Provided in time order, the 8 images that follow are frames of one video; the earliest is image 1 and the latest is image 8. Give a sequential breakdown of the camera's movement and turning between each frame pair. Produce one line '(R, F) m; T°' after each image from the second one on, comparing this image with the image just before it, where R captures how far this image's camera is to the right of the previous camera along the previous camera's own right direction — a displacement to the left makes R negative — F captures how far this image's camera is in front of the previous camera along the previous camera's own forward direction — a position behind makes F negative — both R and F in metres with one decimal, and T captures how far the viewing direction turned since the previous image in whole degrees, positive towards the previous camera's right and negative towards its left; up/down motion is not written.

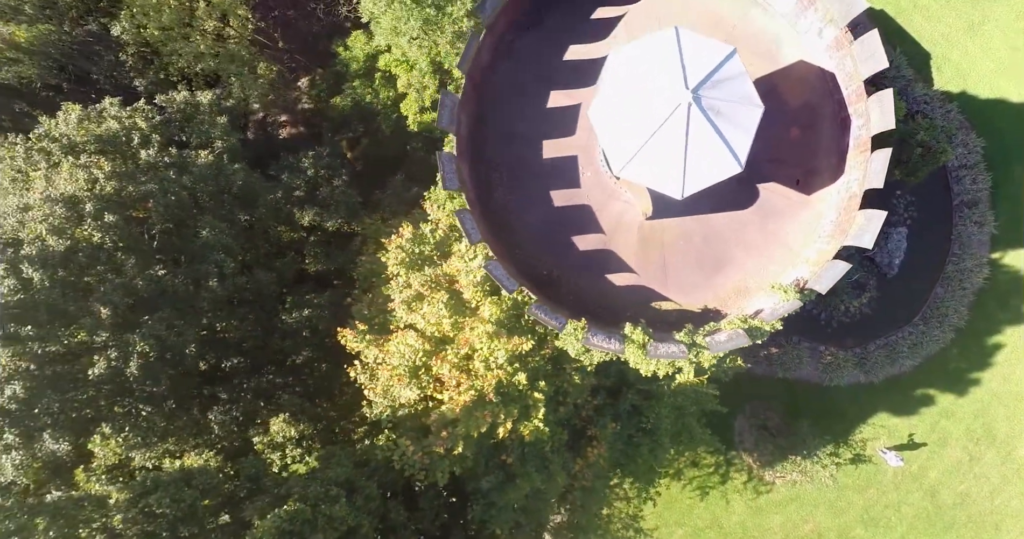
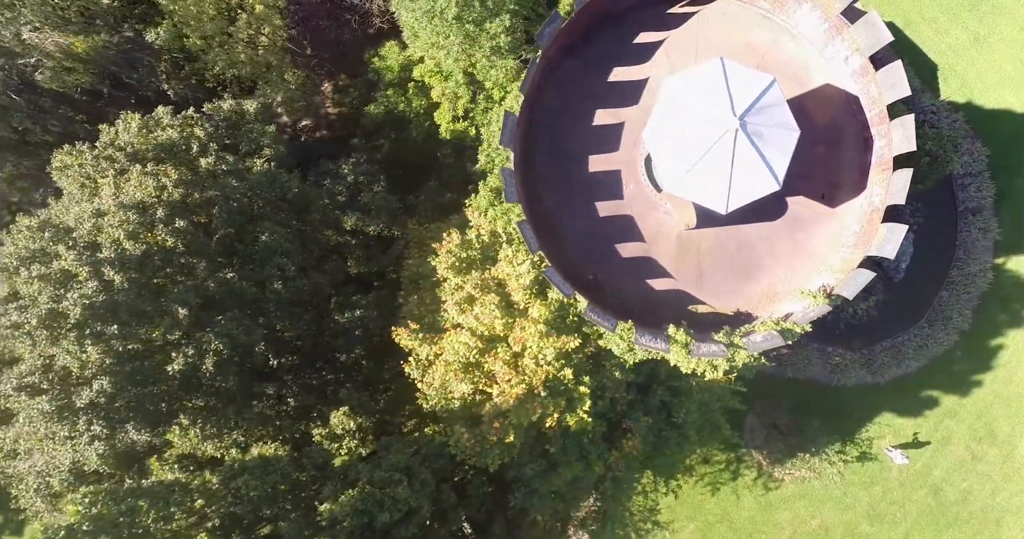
(-1.1, -0.9) m; 0°
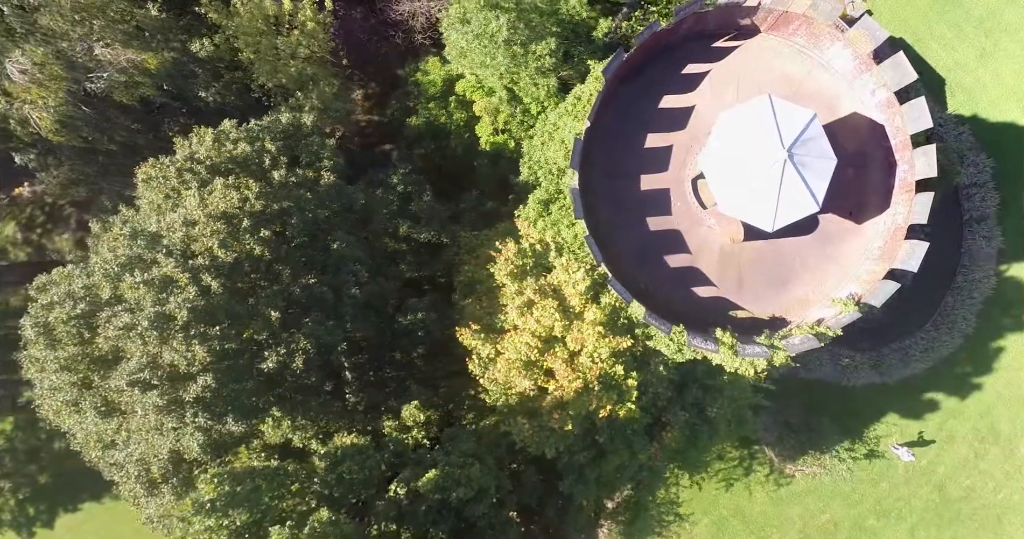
(-1.5, -1.3) m; 0°
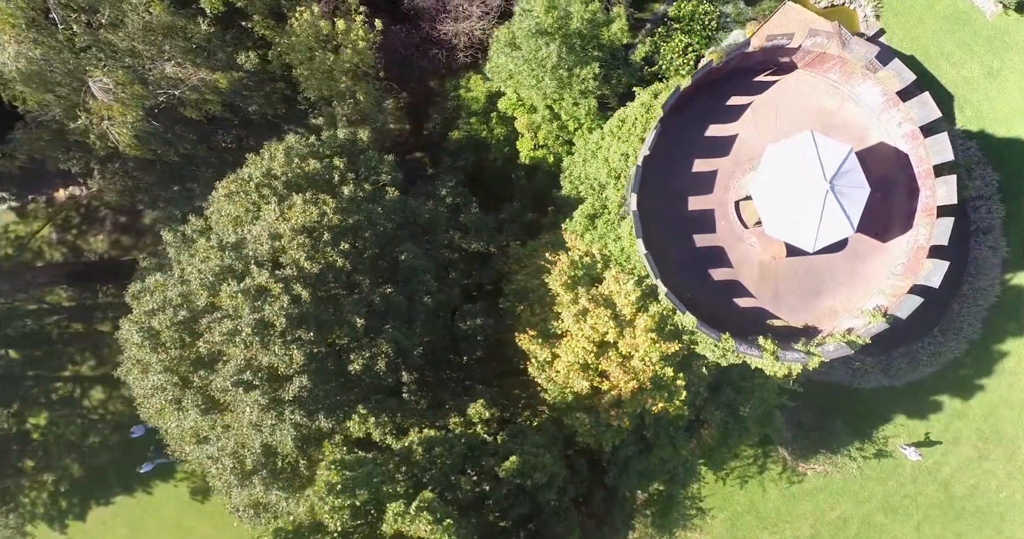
(-1.6, -1.5) m; 0°
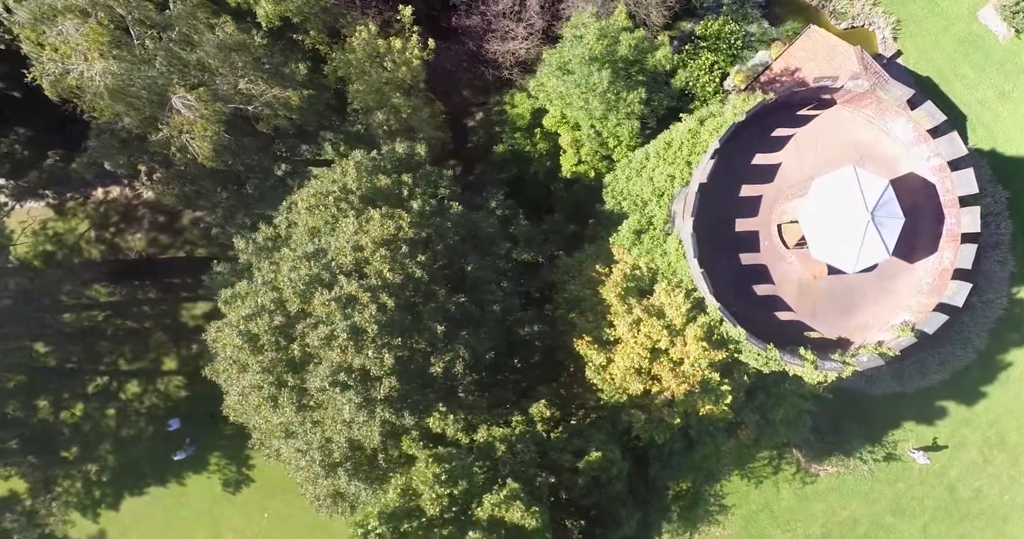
(-1.9, -1.5) m; 0°
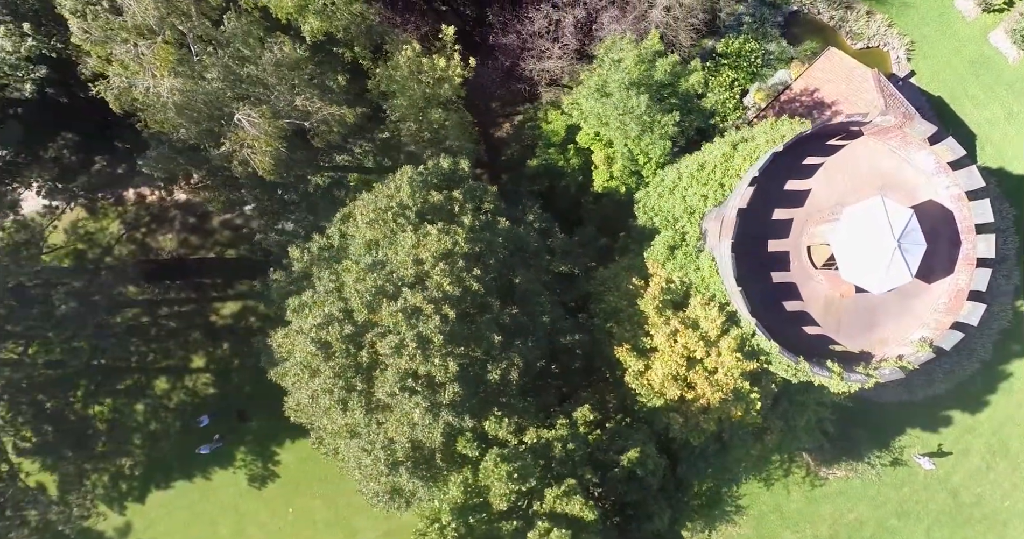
(-1.6, -1.4) m; 0°
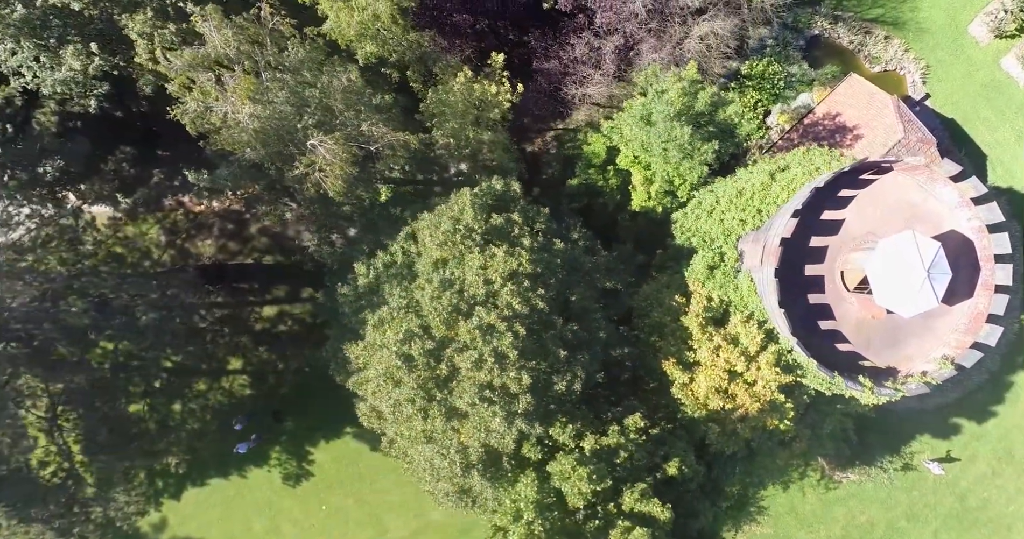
(-2.1, -1.8) m; 0°
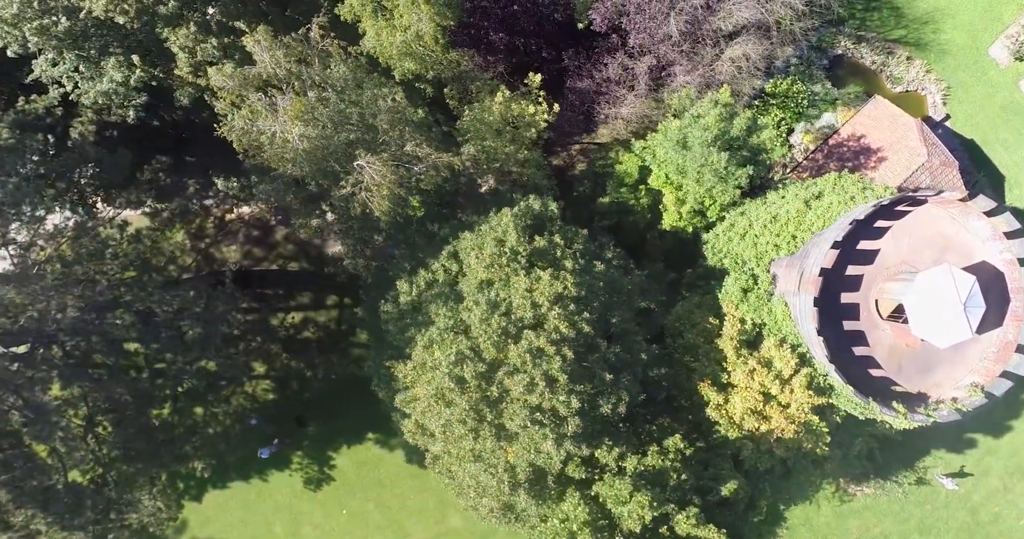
(-1.6, -0.6) m; 0°
